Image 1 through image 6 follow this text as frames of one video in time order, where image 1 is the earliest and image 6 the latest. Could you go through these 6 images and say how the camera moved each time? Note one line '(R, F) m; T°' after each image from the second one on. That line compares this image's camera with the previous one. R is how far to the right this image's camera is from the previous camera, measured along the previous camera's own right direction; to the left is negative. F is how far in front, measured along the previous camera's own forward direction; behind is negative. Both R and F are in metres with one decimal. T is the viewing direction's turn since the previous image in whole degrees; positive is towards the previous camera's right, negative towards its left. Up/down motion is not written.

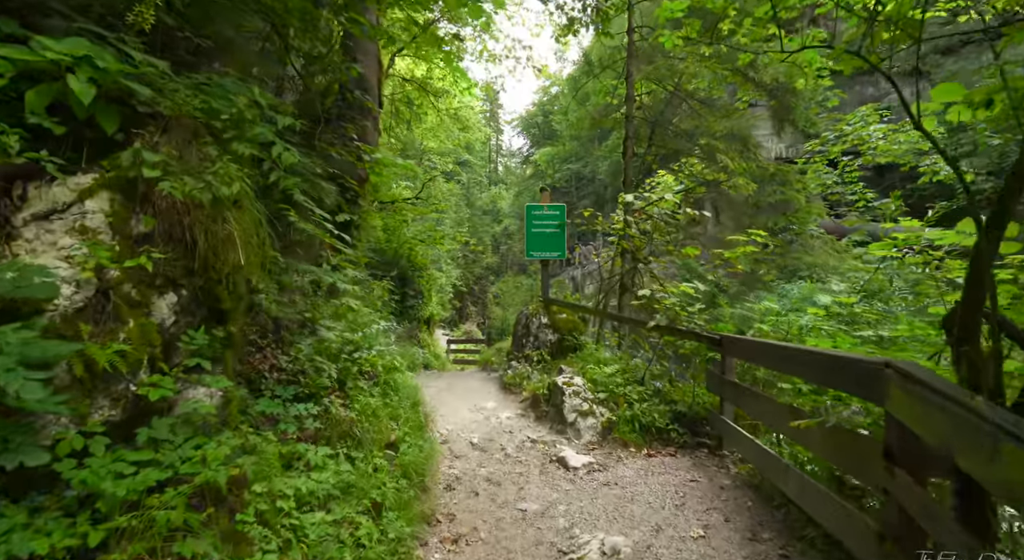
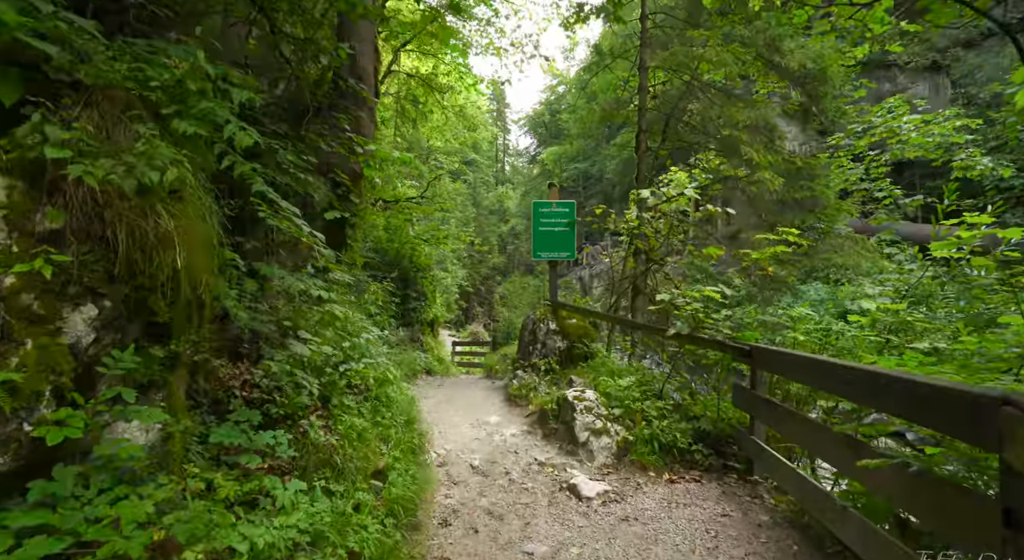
(0.0, +0.5) m; -1°
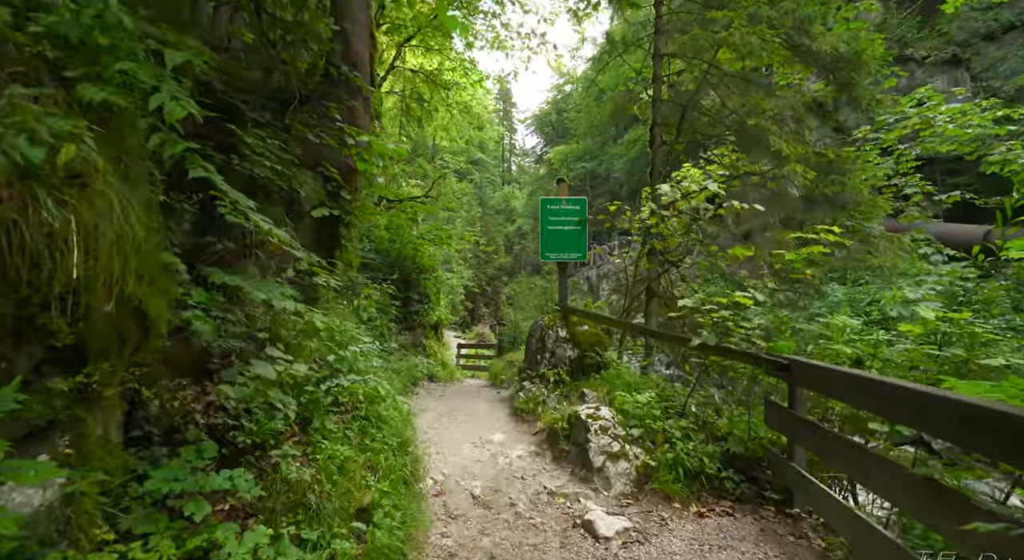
(0.0, +0.5) m; -1°
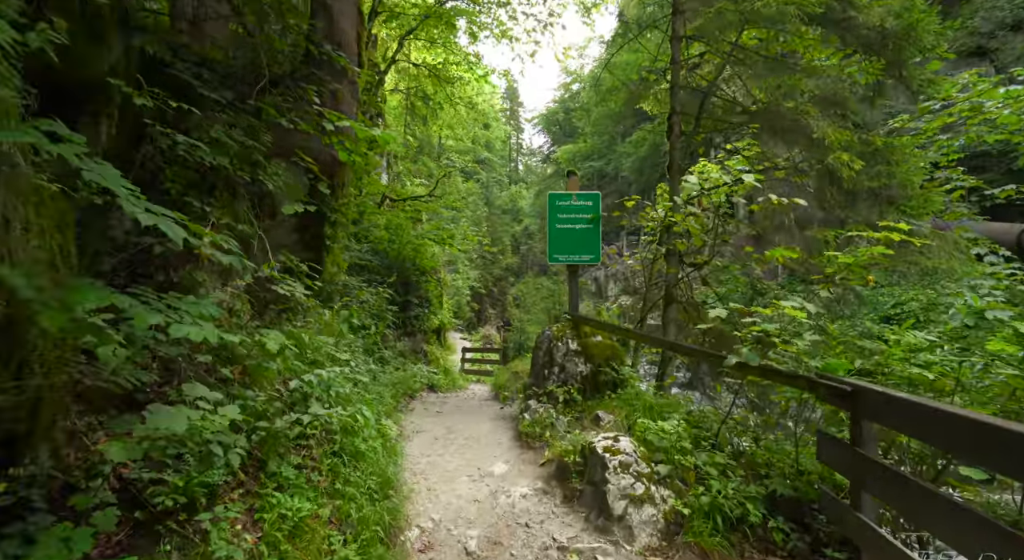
(0.0, +0.7) m; -1°
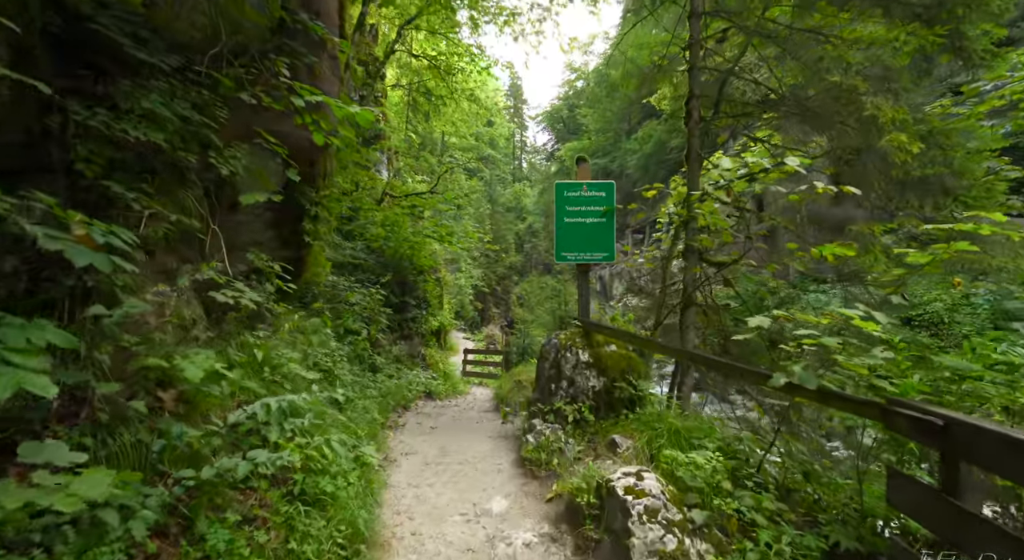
(0.0, +0.7) m; 0°
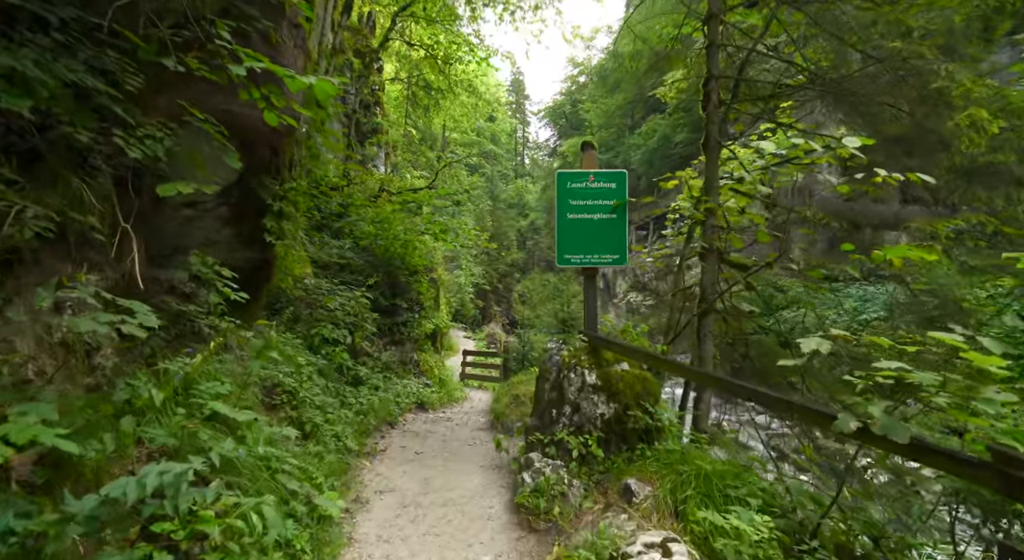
(+0.1, +0.8) m; 0°
